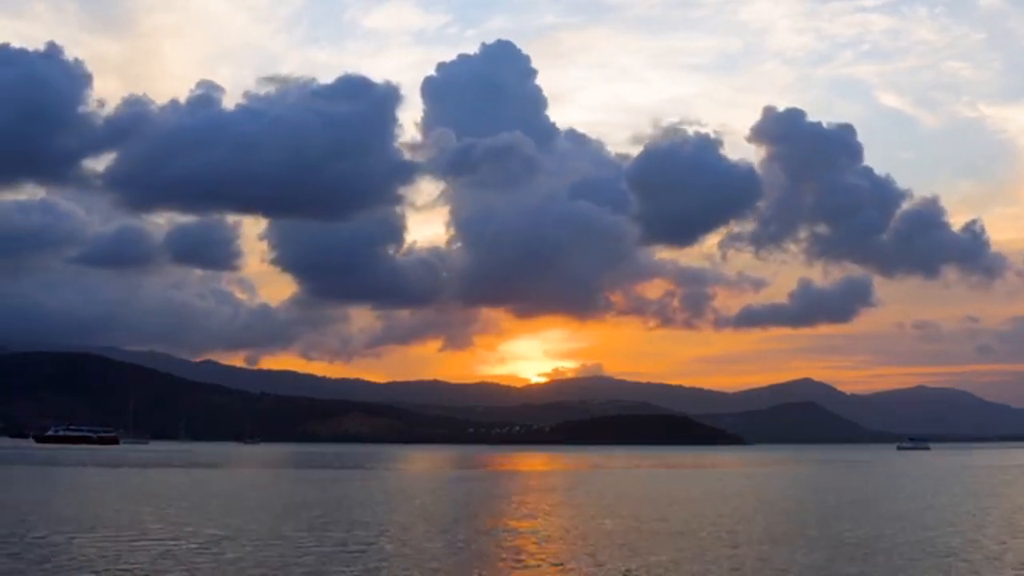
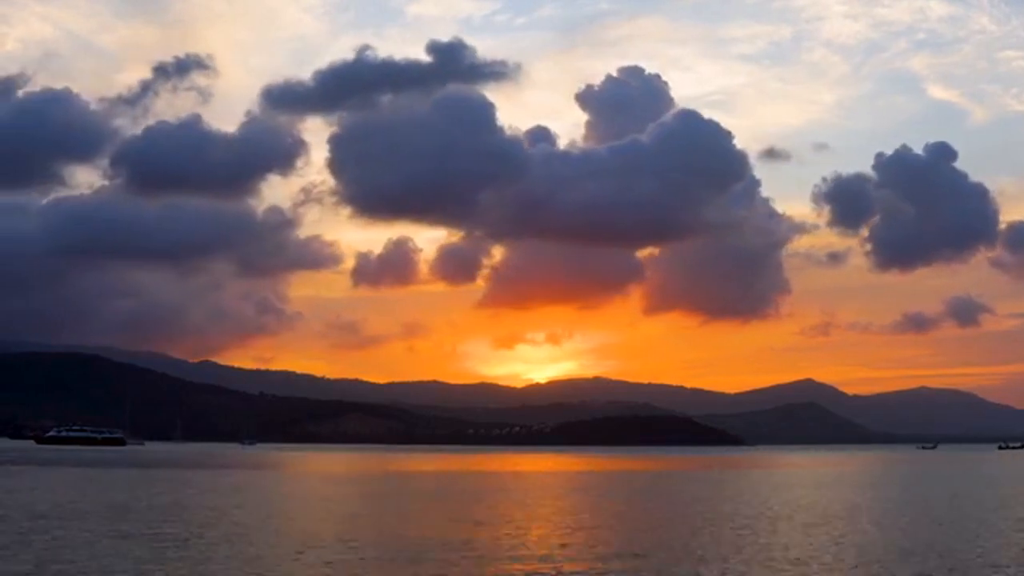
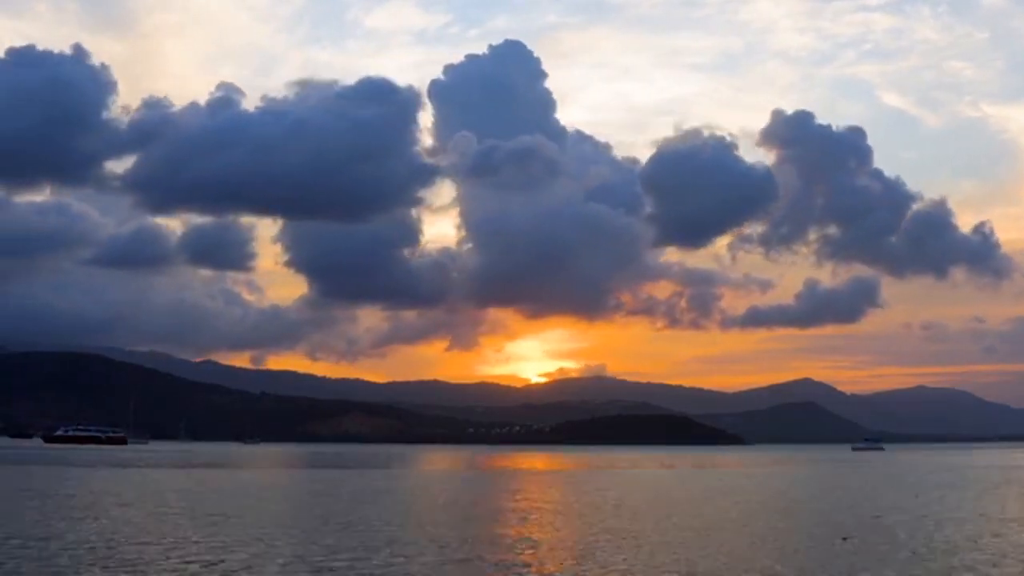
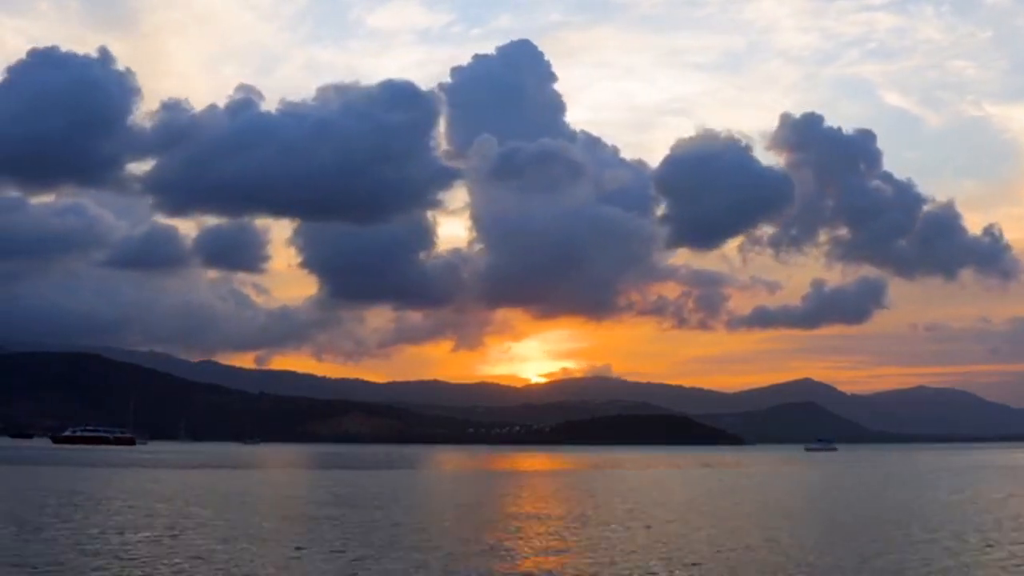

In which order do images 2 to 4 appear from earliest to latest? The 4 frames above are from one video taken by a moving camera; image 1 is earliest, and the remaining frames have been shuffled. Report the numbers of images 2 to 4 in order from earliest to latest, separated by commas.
3, 4, 2
